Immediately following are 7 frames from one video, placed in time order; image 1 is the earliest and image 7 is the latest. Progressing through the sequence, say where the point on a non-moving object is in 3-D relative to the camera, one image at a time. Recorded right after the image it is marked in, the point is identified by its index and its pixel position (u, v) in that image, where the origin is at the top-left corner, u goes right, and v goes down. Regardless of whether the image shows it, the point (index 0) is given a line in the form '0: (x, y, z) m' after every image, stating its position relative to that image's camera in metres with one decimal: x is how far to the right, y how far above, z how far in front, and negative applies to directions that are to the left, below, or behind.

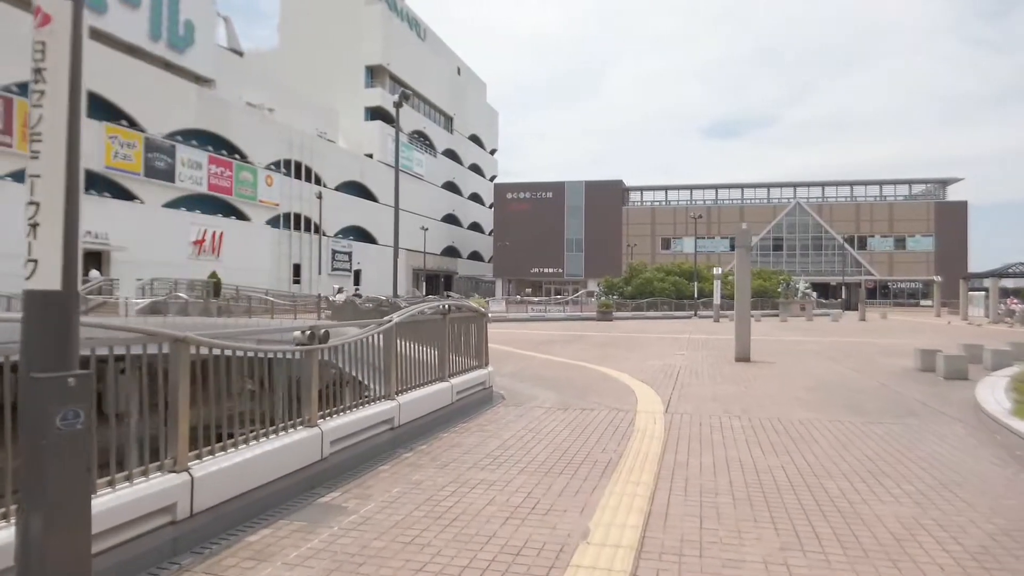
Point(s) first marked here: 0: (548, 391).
0: (+0.6, -1.6, +10.5) m
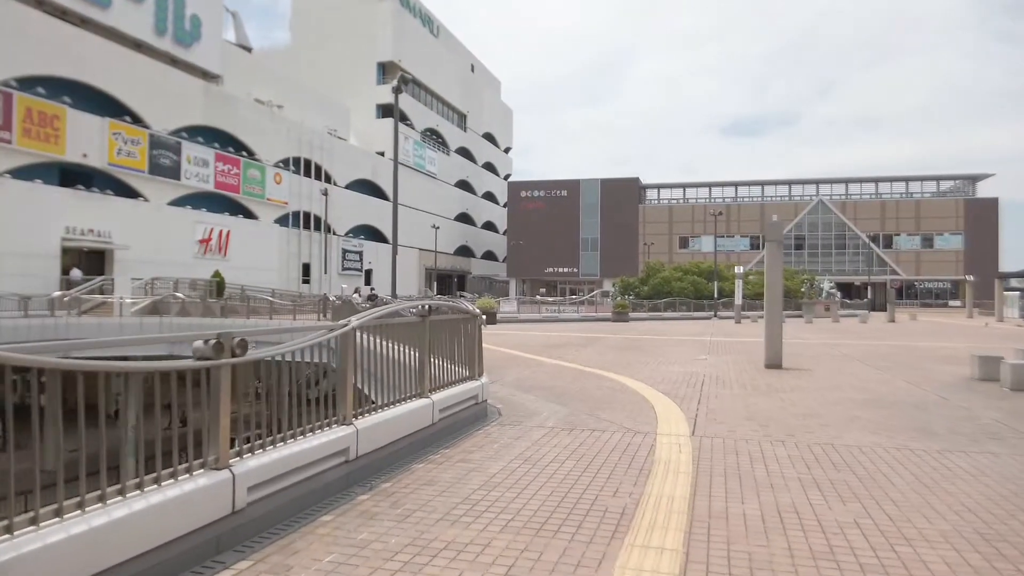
0: (+0.6, -1.6, +9.0) m
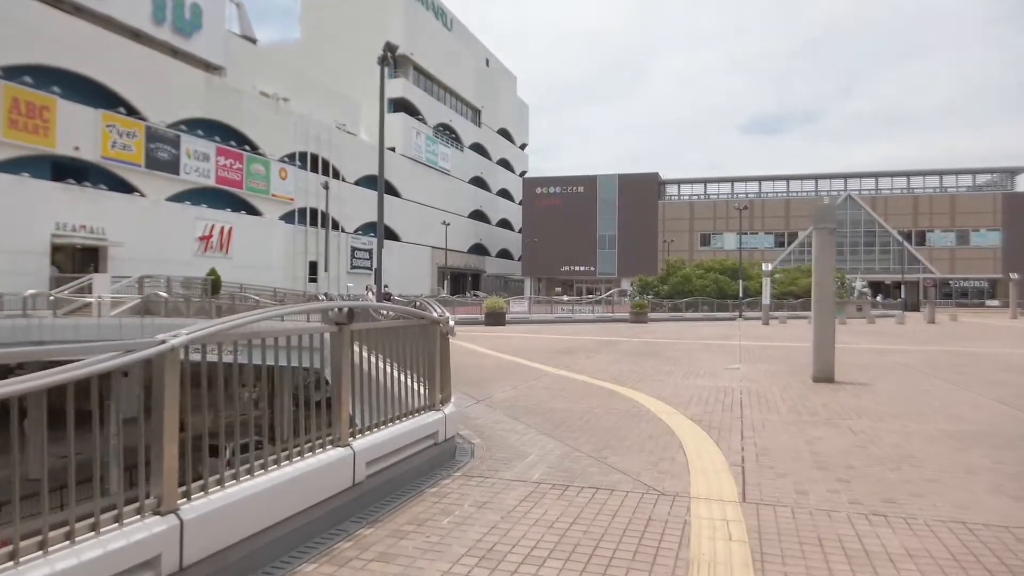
0: (+0.4, -1.6, +6.8) m
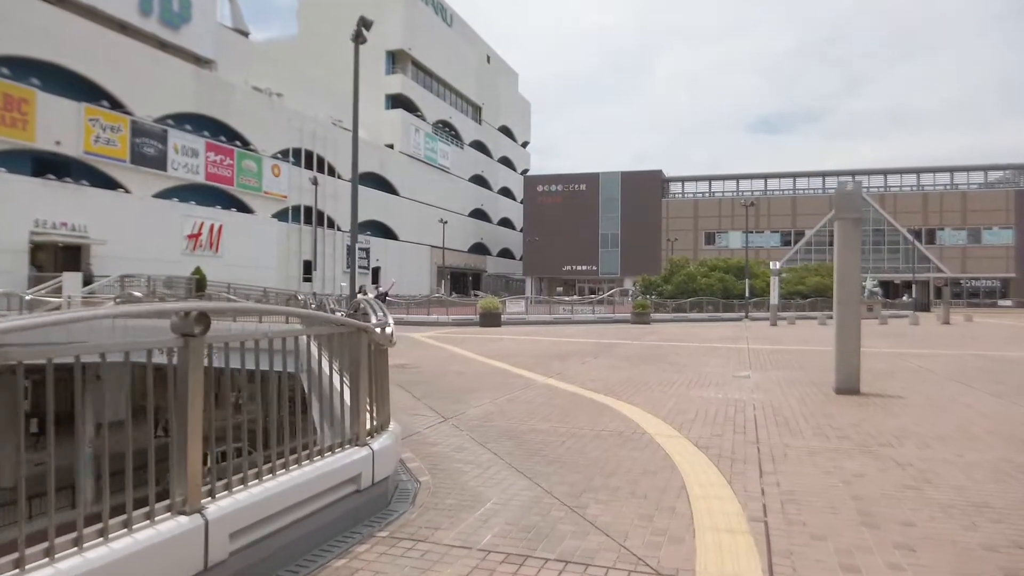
0: (0.0, -1.5, +5.4) m
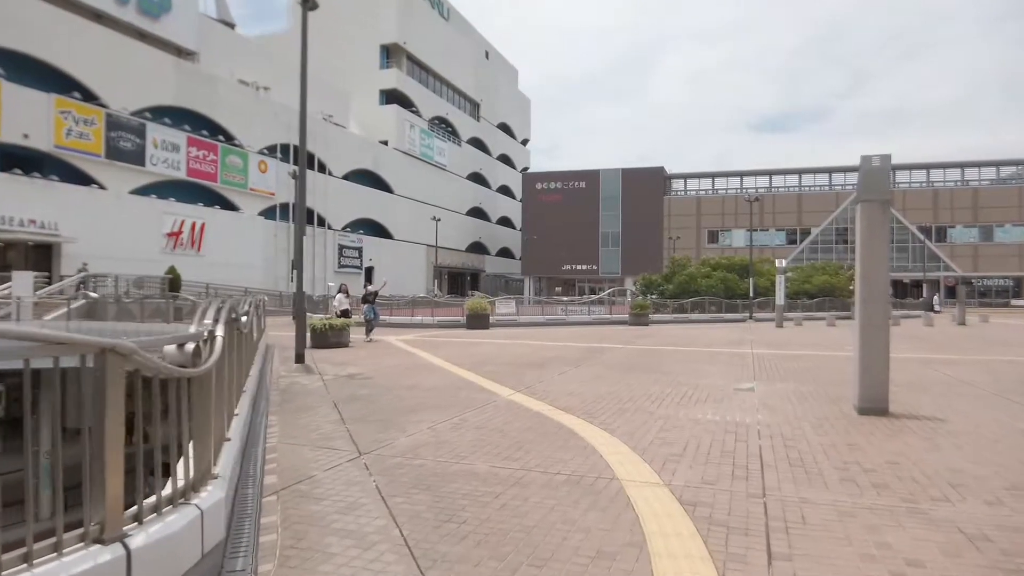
0: (-0.6, -1.5, +3.7) m
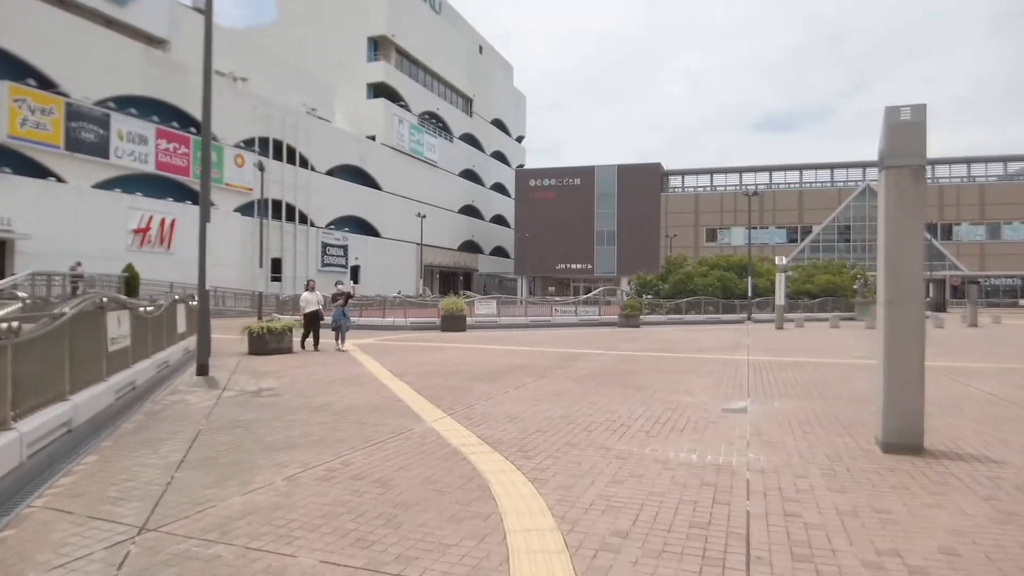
0: (-1.5, -1.5, +1.6) m
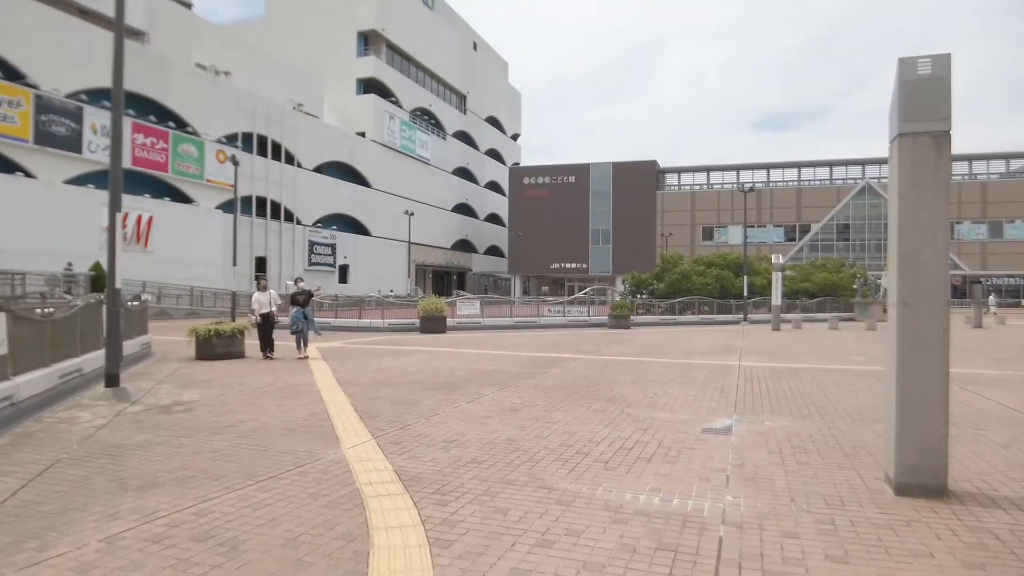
0: (-2.1, -1.5, +0.3) m
